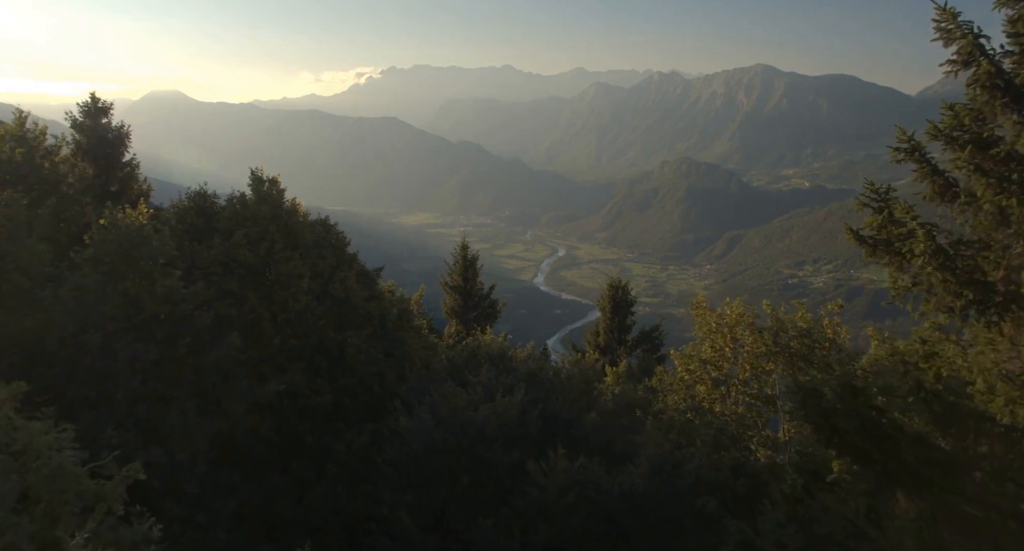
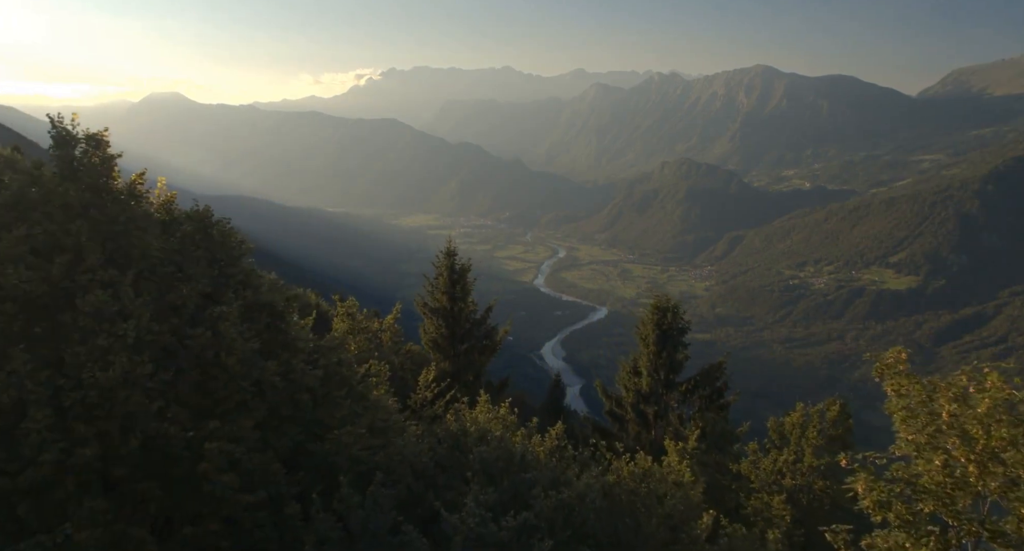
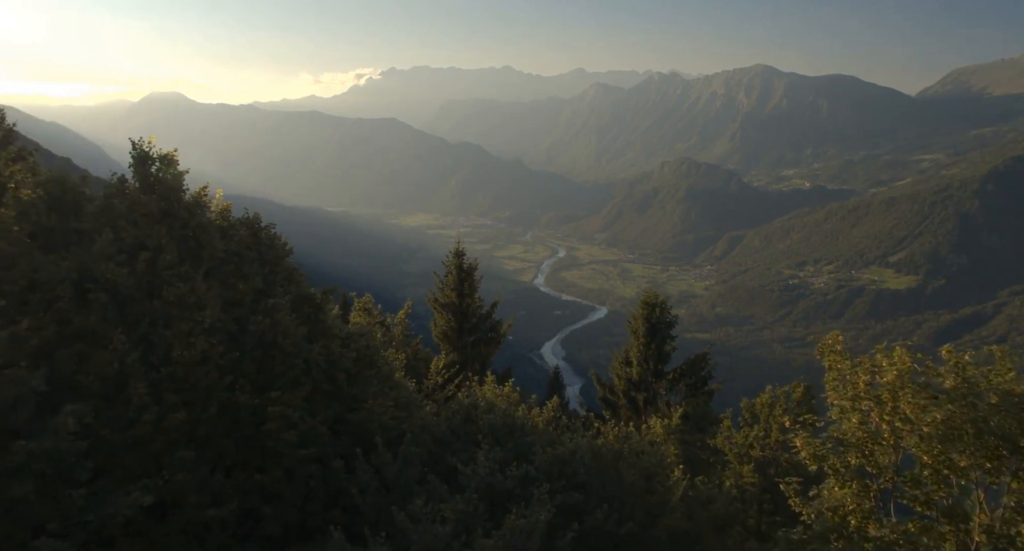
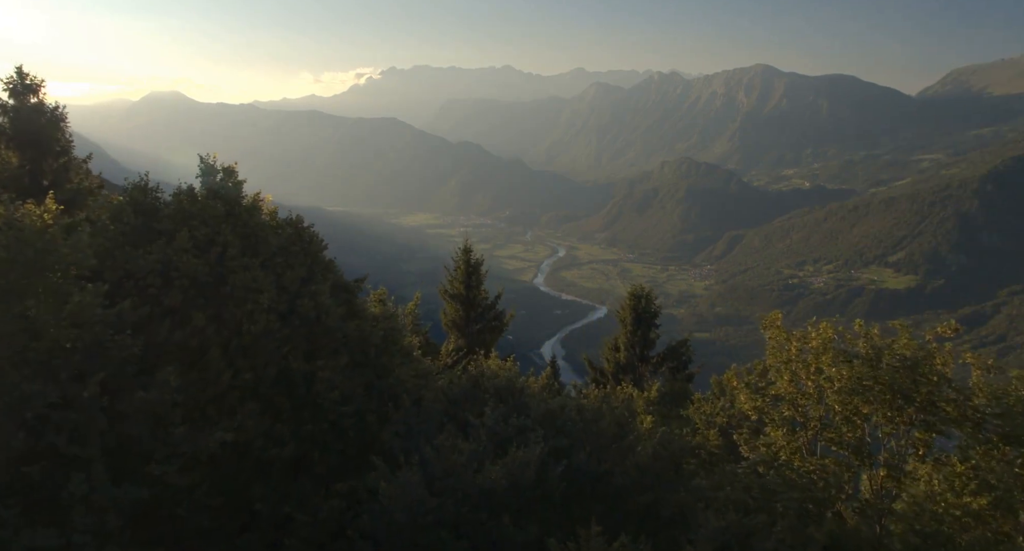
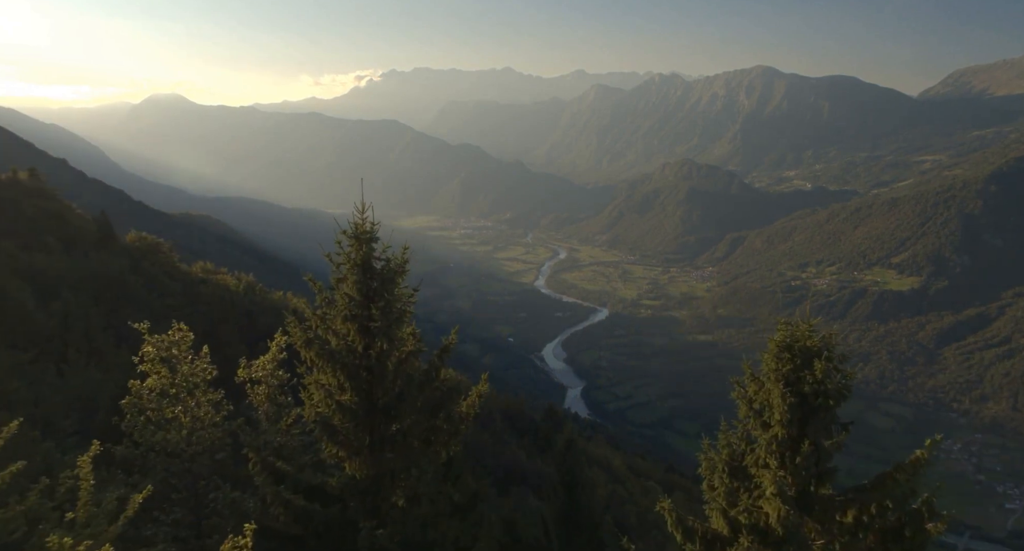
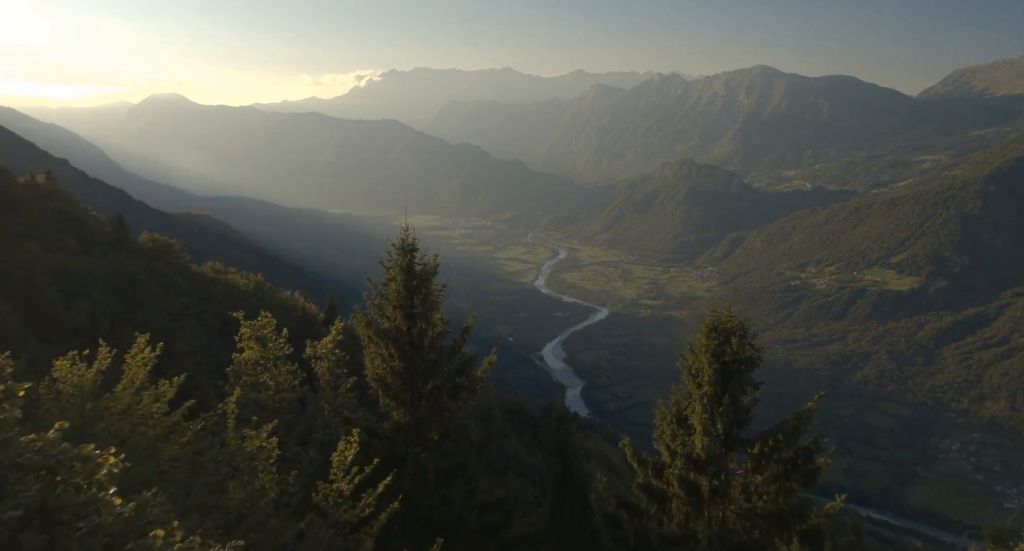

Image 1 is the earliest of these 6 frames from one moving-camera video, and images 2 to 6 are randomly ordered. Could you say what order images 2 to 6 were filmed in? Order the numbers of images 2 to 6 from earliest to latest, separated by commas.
4, 3, 2, 6, 5
